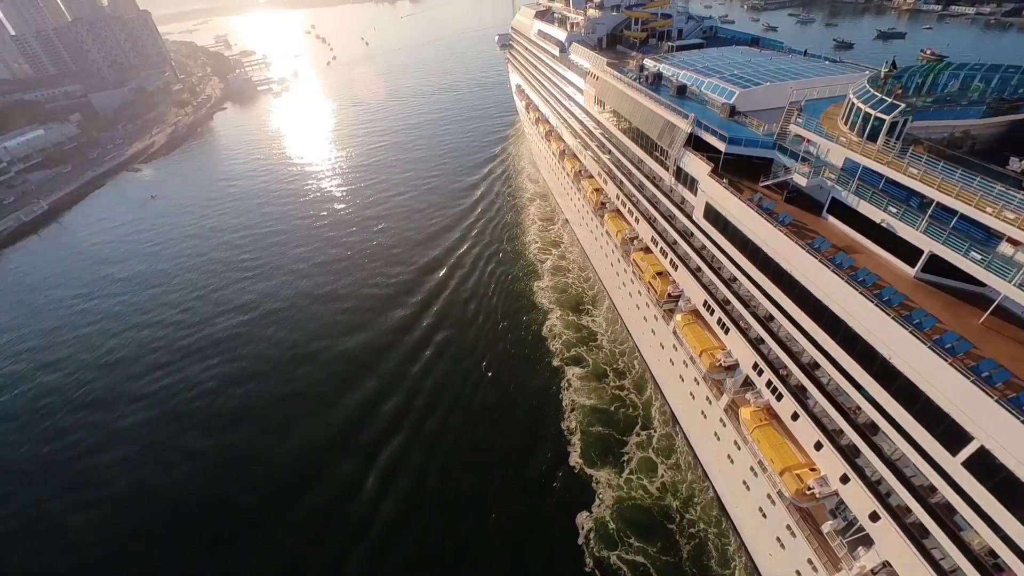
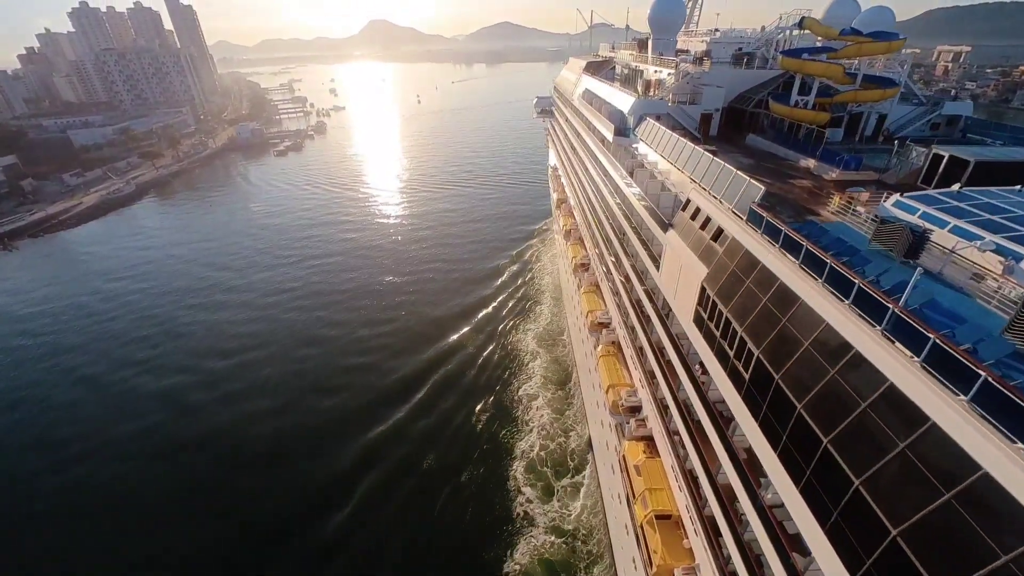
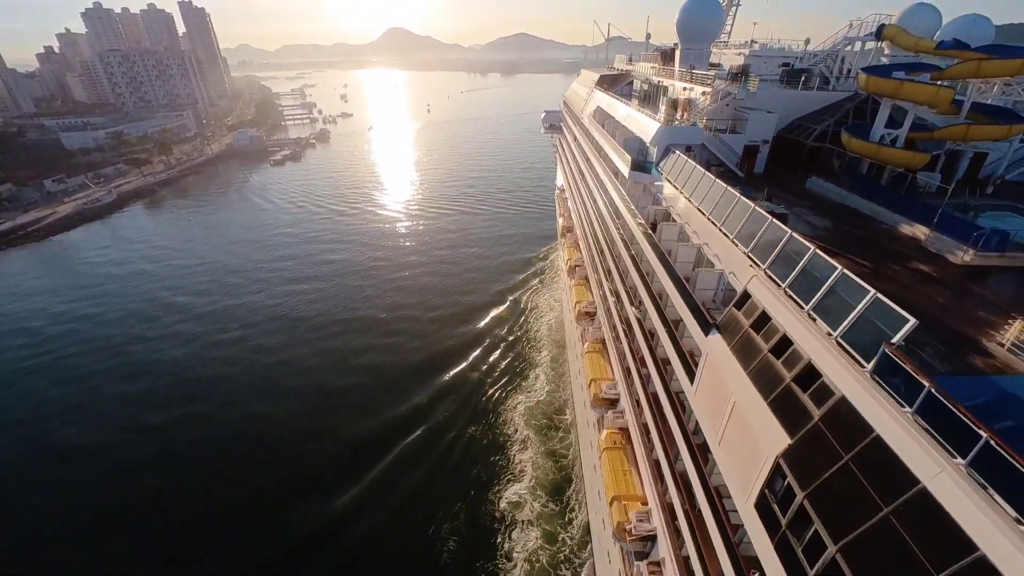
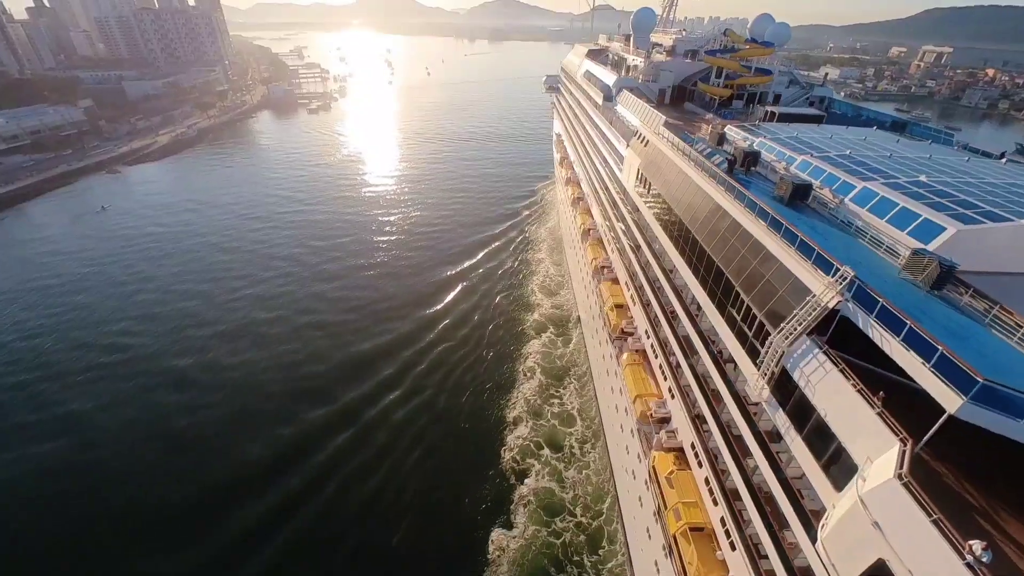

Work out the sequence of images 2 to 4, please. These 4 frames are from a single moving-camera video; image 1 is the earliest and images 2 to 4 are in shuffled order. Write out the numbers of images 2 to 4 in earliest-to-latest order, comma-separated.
4, 2, 3
